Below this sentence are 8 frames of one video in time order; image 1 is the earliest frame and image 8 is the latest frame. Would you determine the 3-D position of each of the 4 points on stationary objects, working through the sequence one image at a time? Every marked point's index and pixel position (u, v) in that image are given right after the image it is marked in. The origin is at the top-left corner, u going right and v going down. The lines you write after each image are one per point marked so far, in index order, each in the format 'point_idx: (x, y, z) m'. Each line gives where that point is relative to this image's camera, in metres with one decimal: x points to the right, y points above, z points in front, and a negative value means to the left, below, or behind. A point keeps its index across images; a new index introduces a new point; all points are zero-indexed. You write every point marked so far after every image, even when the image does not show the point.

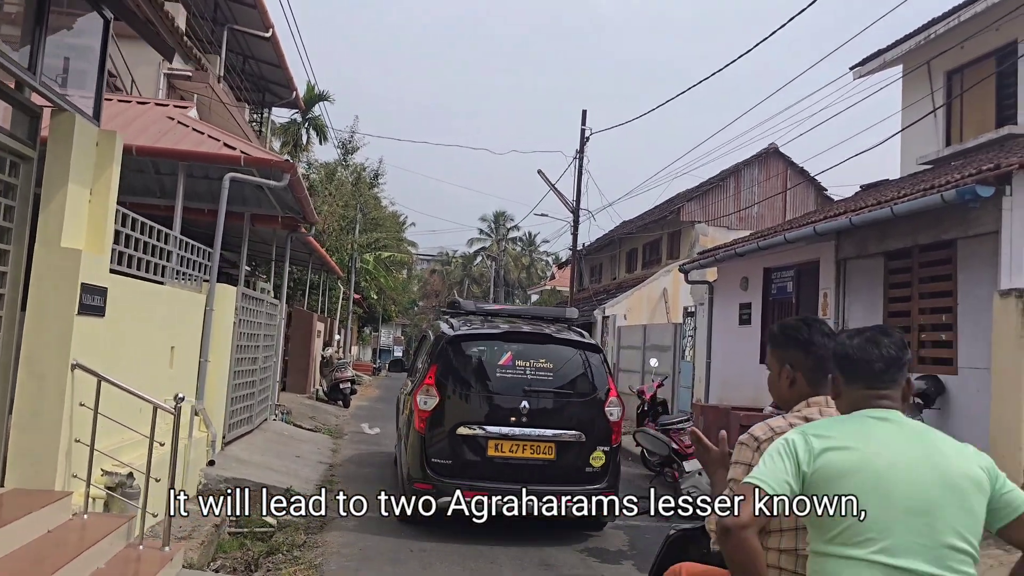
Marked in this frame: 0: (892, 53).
0: (+5.5, +3.4, +13.2) m
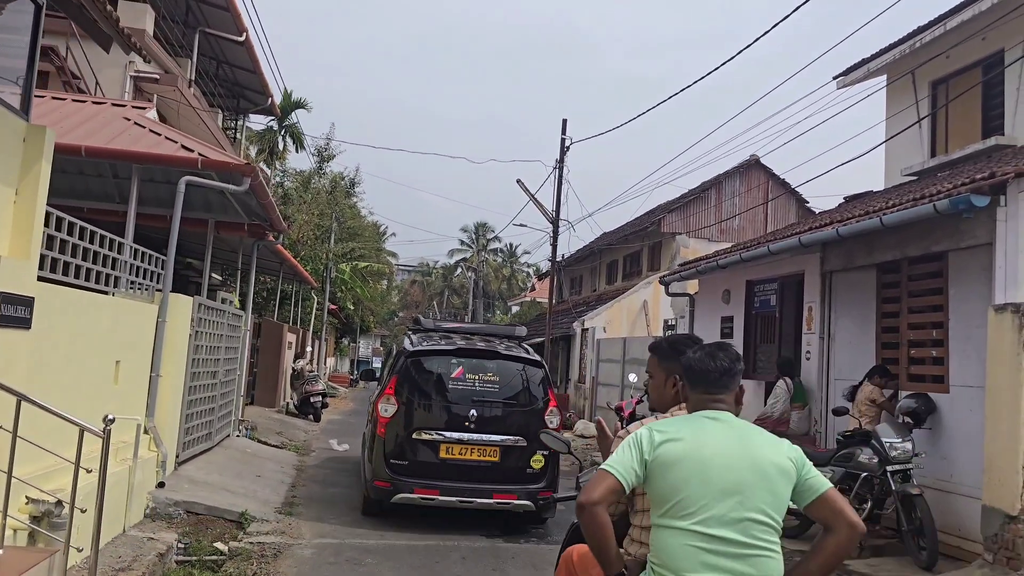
0: (+5.2, +3.2, +13.0) m
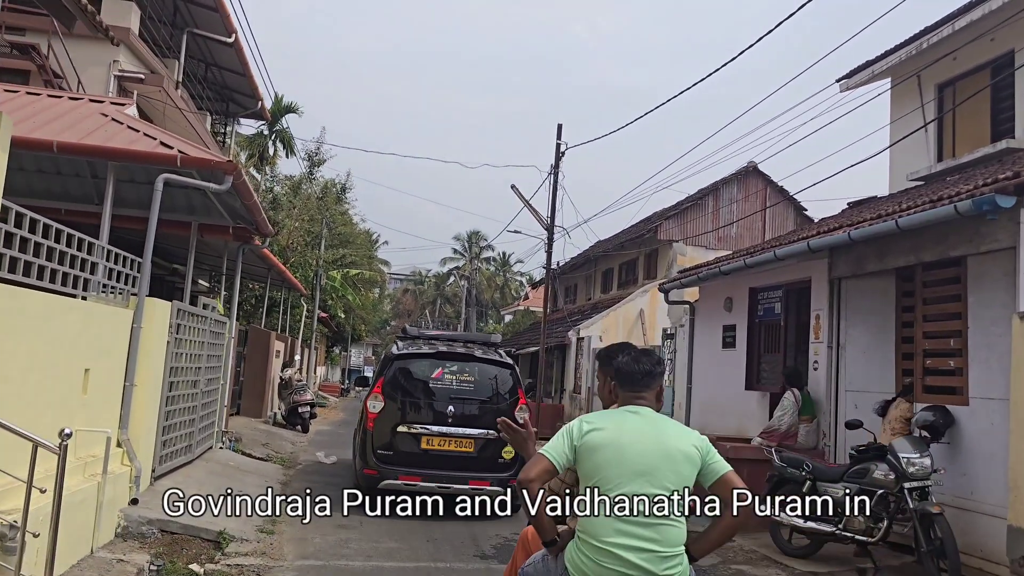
0: (+5.1, +3.1, +12.7) m
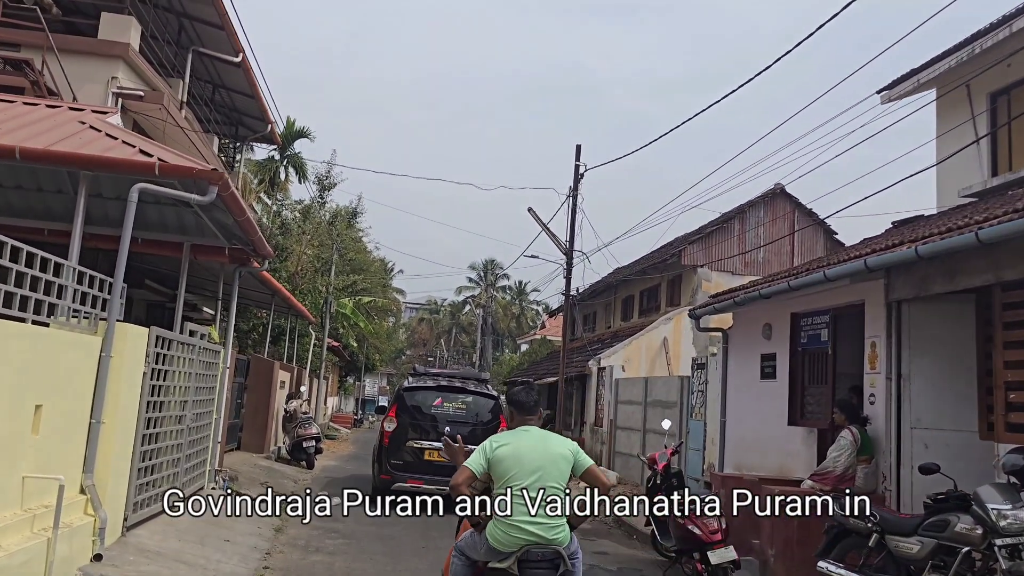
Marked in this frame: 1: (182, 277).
0: (+5.4, +2.8, +11.8) m
1: (-3.6, +0.1, +9.8) m
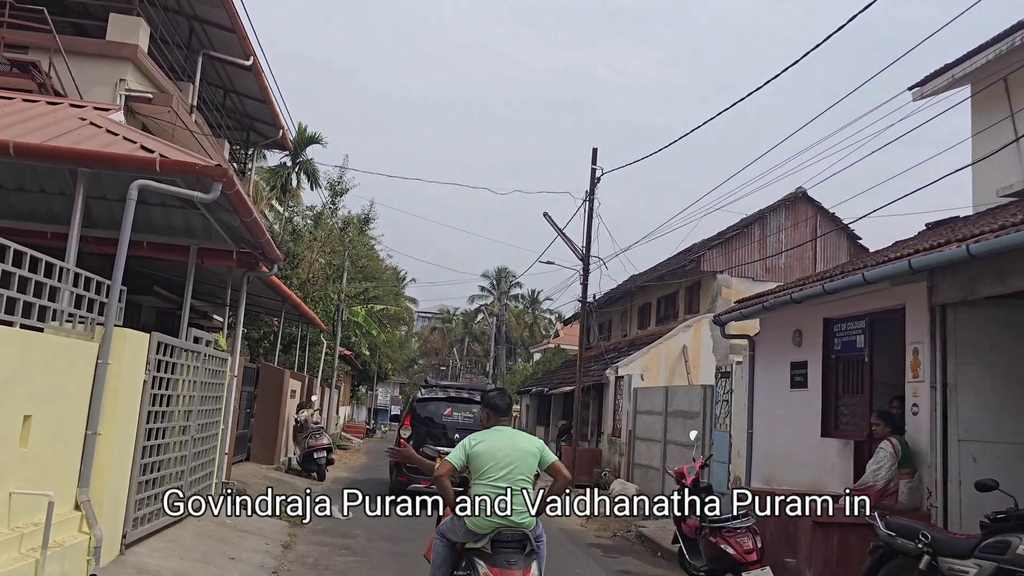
0: (+5.6, +2.7, +11.4) m
1: (-3.4, +0.1, +9.5) m
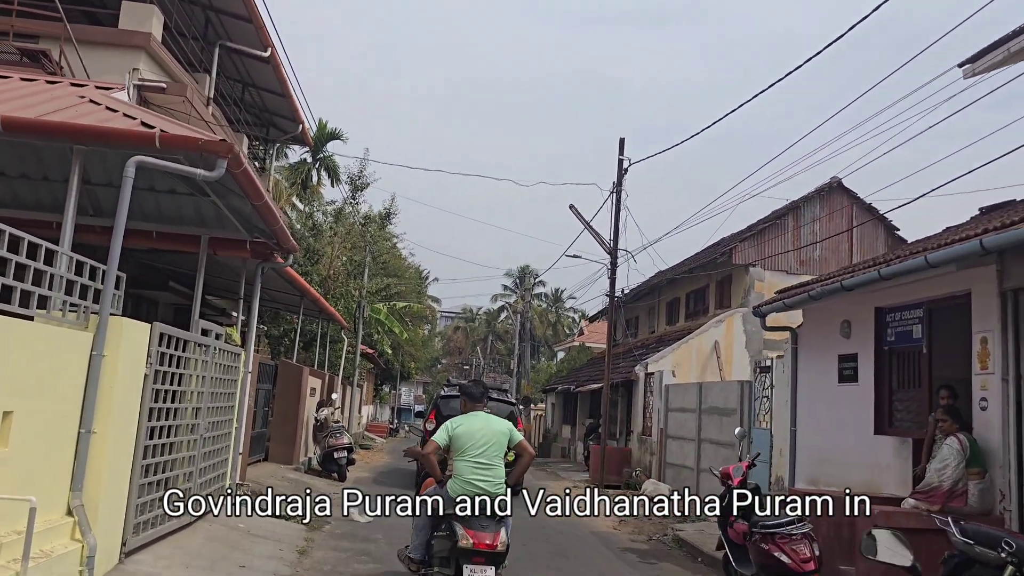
0: (+5.9, +2.9, +10.7) m
1: (-3.1, +0.2, +9.0) m
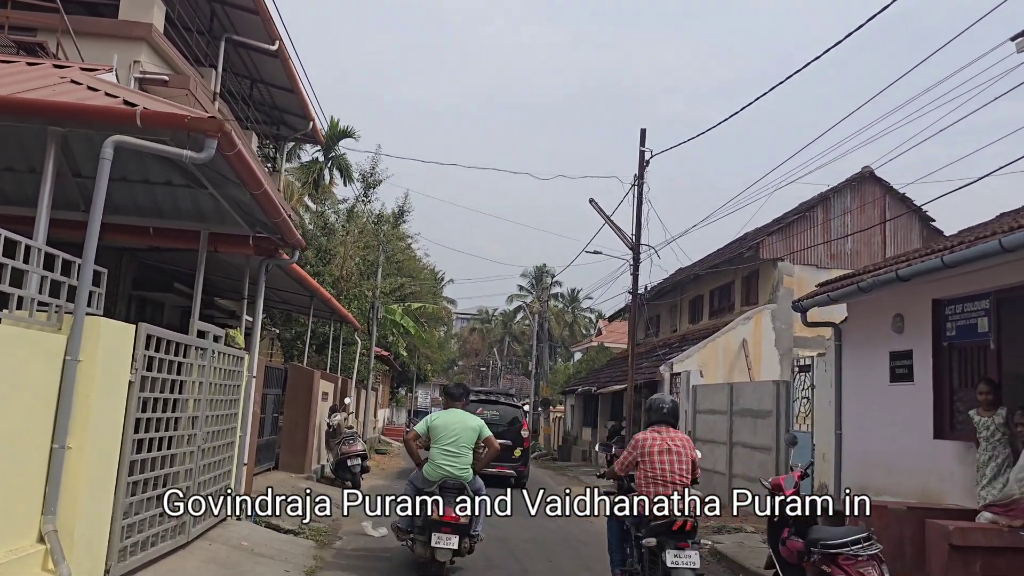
0: (+6.1, +3.0, +9.9) m
1: (-2.9, +0.2, +8.4) m
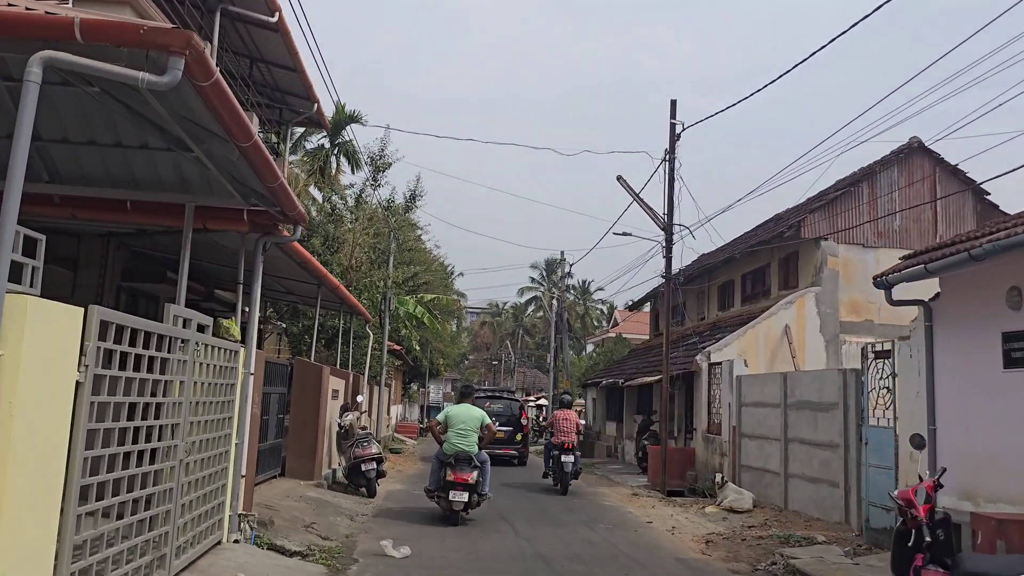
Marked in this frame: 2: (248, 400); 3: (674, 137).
0: (+6.3, +3.3, +8.6) m
1: (-2.6, +0.3, +7.2) m
2: (-2.2, -0.9, +7.5) m
3: (+2.8, +2.7, +16.1) m
